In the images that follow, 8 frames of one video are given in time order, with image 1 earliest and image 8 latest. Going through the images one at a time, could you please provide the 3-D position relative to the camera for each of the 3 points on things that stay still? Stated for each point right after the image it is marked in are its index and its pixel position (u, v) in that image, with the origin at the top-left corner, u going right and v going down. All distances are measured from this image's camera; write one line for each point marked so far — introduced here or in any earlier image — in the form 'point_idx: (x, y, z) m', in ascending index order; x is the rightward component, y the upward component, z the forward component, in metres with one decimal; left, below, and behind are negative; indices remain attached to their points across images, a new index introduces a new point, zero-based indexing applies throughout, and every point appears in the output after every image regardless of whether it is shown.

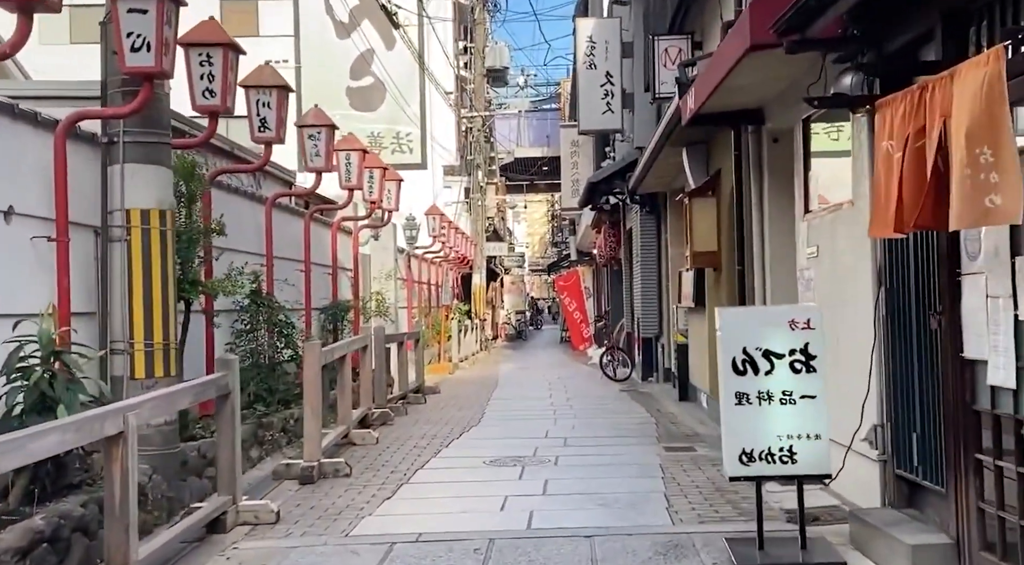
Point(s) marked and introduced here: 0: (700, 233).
0: (+2.0, +0.5, +12.7) m
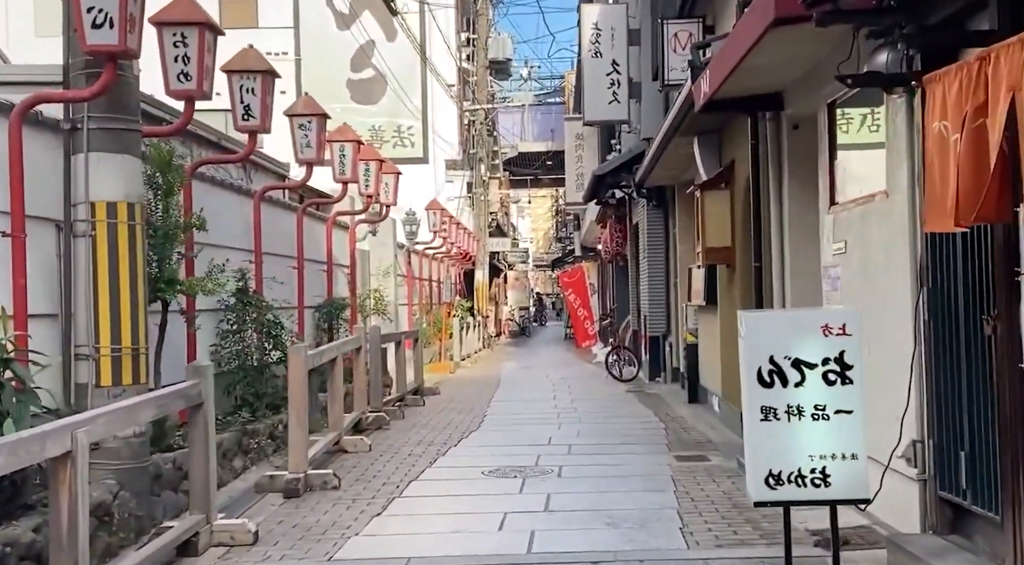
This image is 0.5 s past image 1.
0: (+2.0, +0.5, +12.0) m
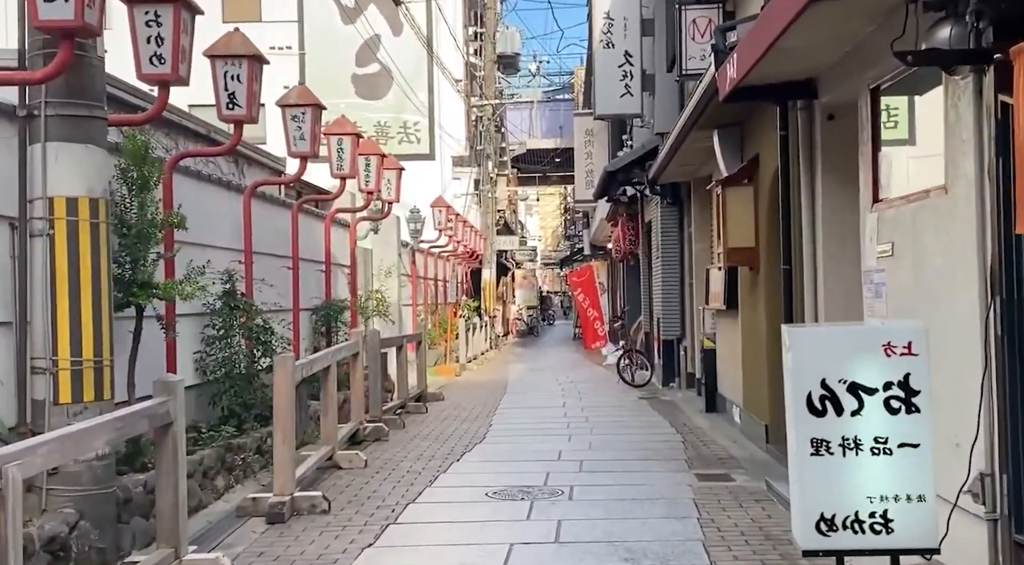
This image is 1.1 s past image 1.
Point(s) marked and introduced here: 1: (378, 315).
0: (+2.1, +0.5, +11.1) m
1: (-2.0, -0.5, +18.5) m
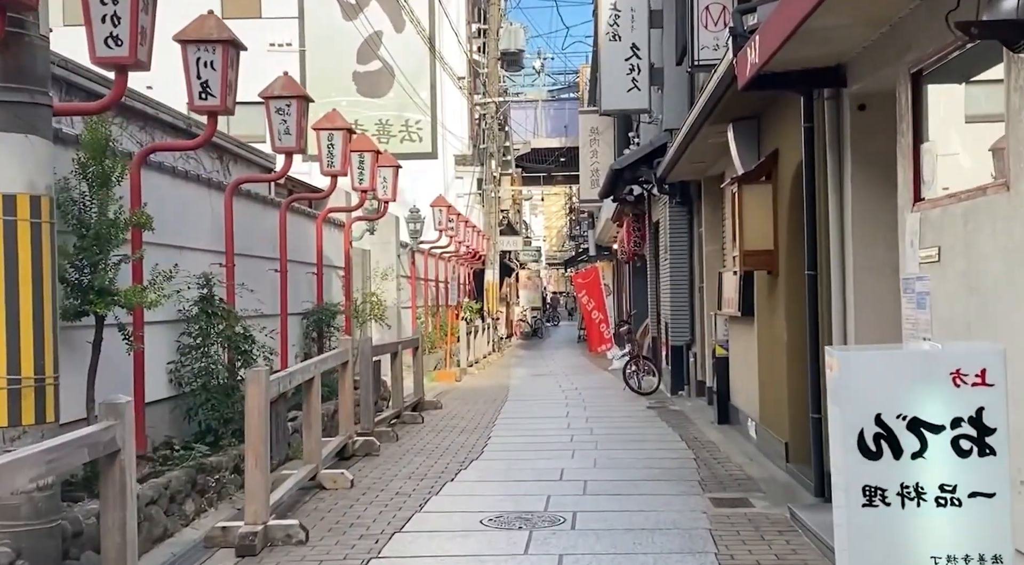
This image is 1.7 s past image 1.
0: (+2.0, +0.5, +10.3) m
1: (-2.0, -0.5, +17.7) m
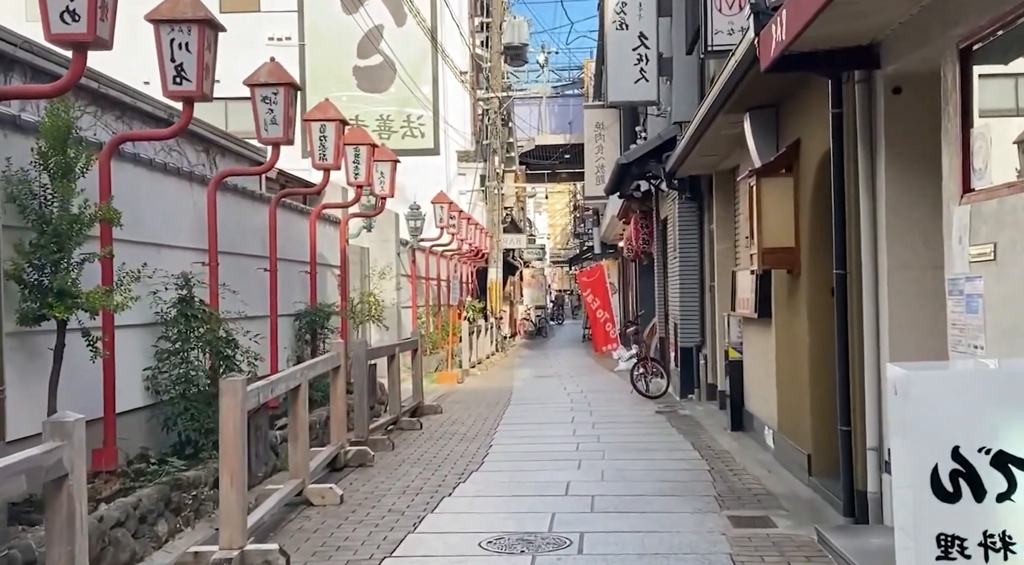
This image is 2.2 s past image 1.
0: (+2.1, +0.5, +9.6) m
1: (-2.0, -0.5, +17.0) m
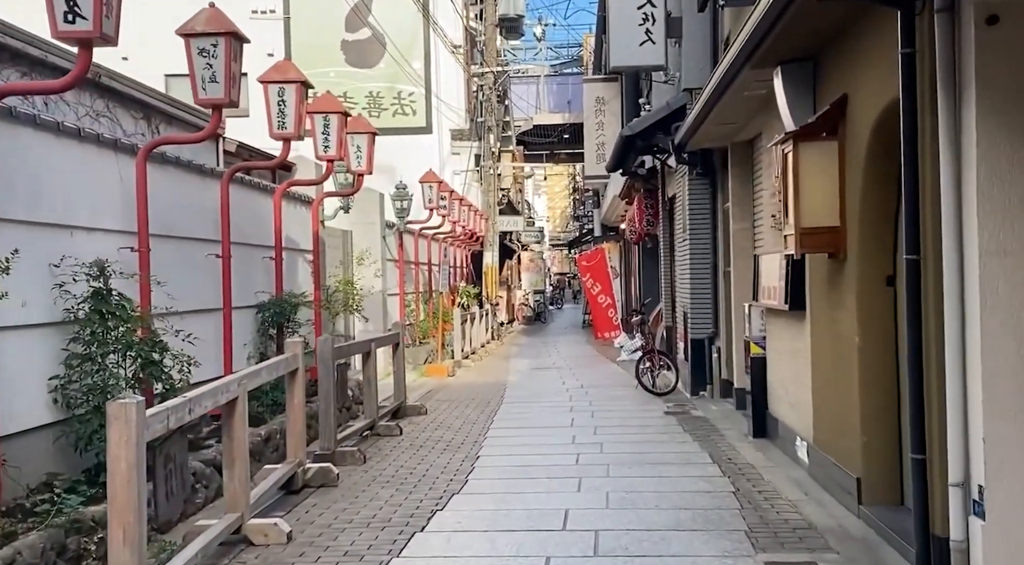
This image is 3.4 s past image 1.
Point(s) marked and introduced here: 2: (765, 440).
0: (+2.0, +0.6, +7.9) m
1: (-2.1, -0.3, +15.3) m
2: (+2.3, -1.5, +11.2) m
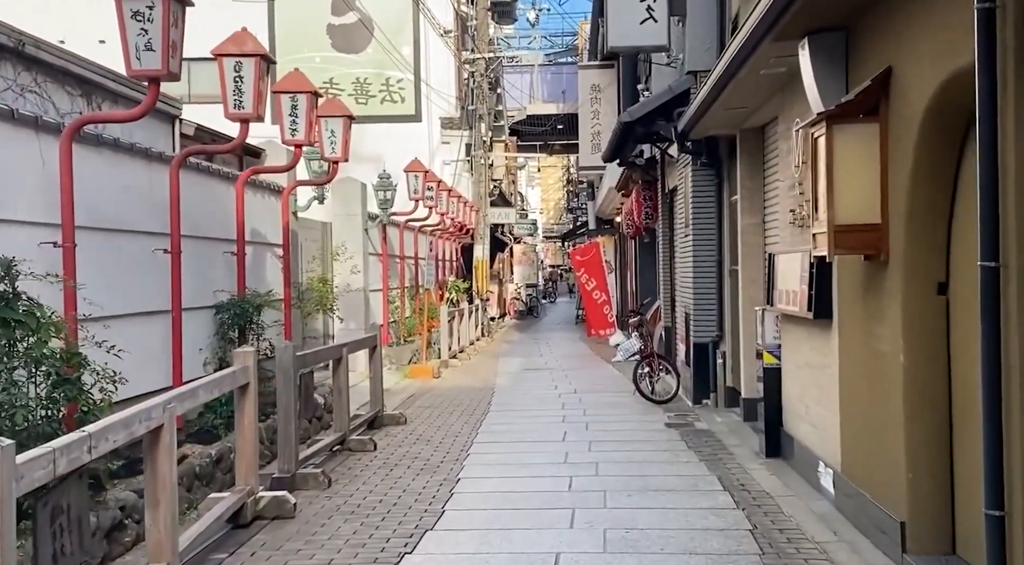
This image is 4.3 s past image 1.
0: (+1.9, +0.5, +6.7) m
1: (-2.2, -0.3, +14.1) m
2: (+2.2, -1.5, +10.0) m
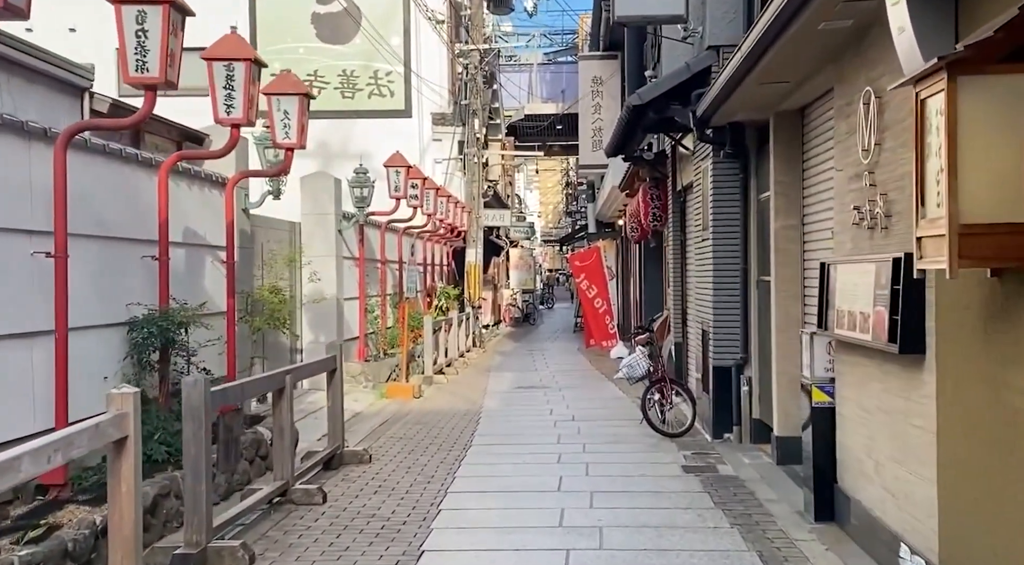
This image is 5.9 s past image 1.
0: (+1.8, +0.4, +4.6) m
1: (-2.3, -0.4, +11.9) m
2: (+2.1, -1.6, +7.9) m
